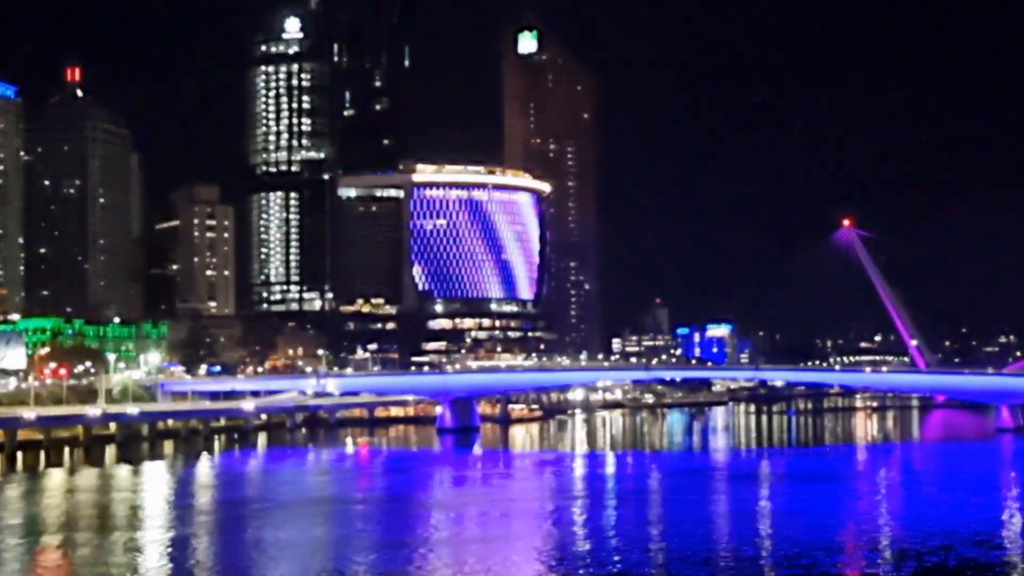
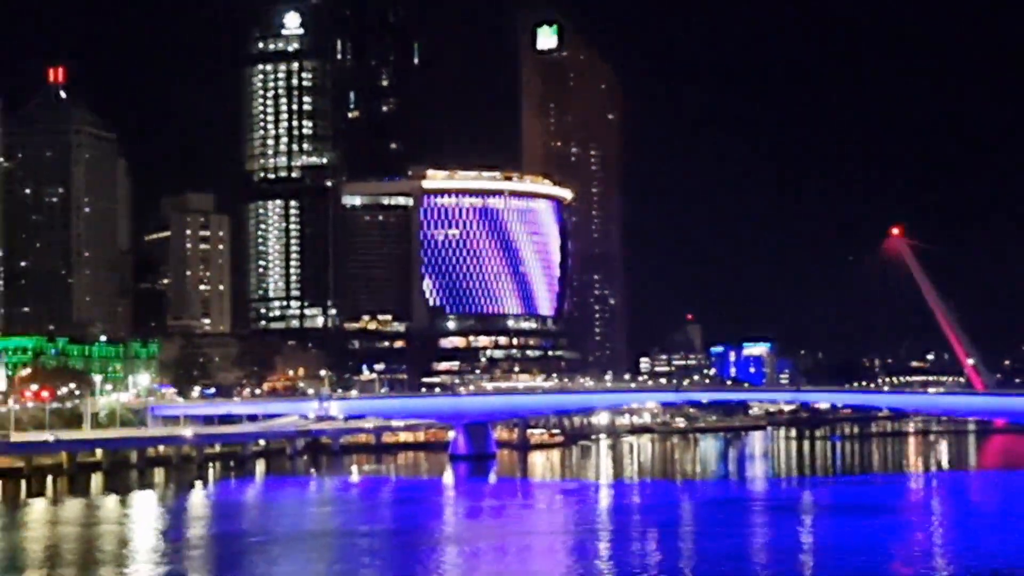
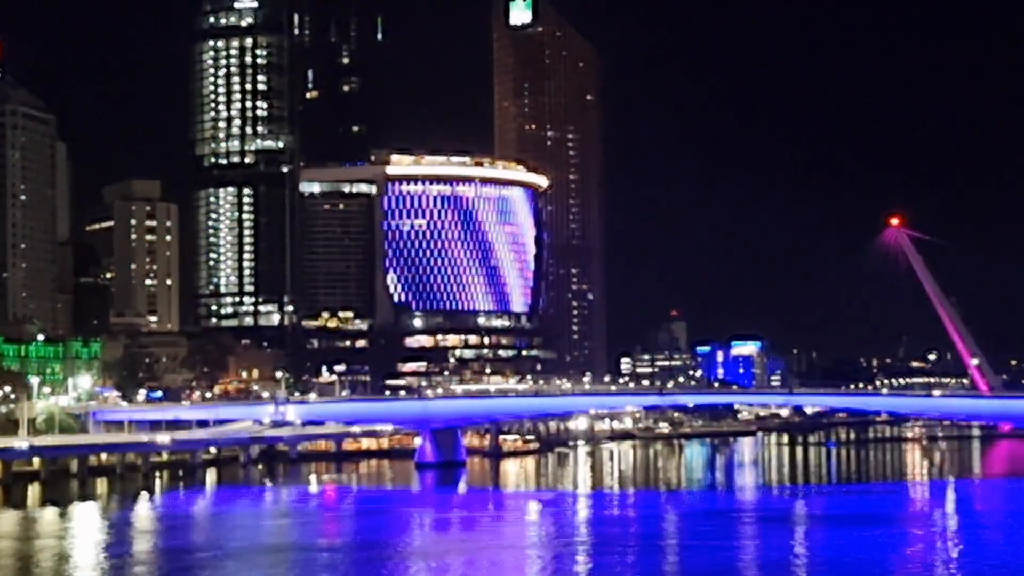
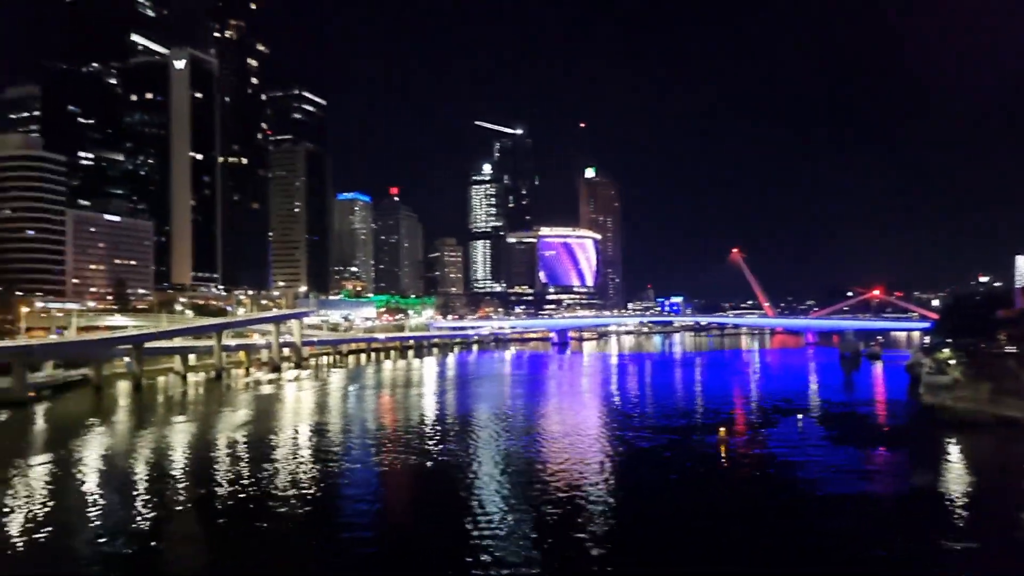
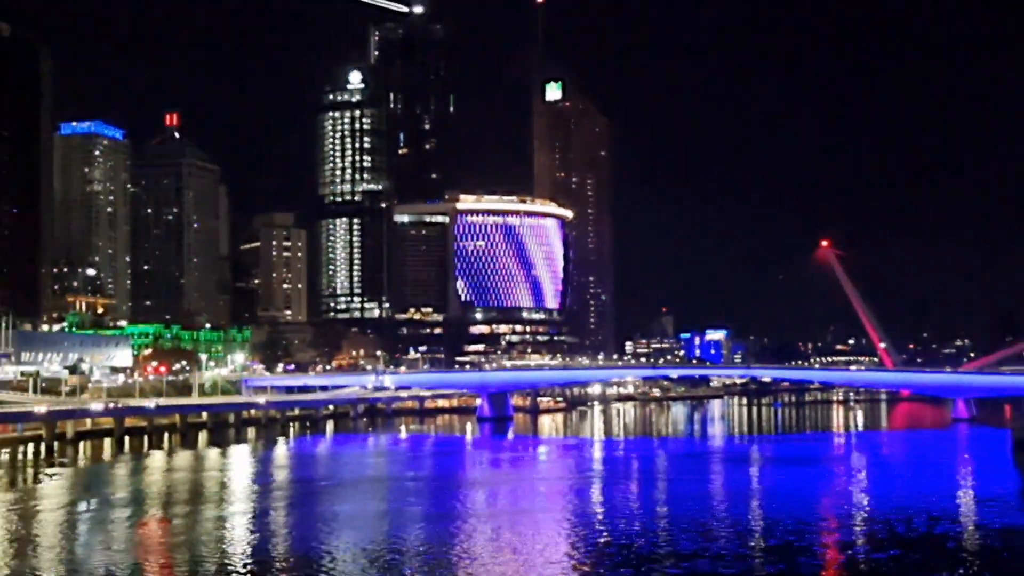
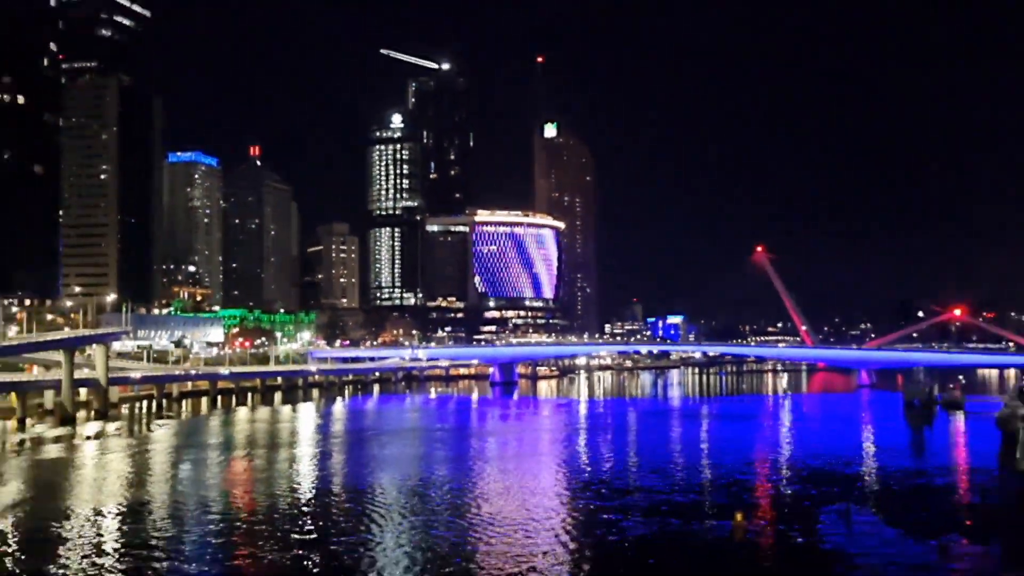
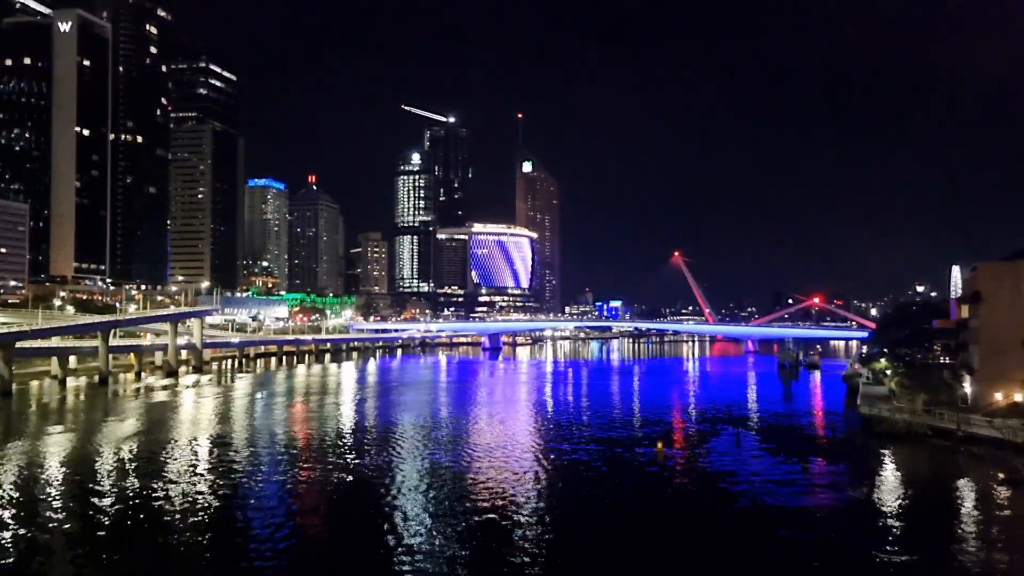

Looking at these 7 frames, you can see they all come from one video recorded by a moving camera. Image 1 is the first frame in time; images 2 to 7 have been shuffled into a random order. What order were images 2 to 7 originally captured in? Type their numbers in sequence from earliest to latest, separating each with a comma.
3, 2, 5, 6, 7, 4
